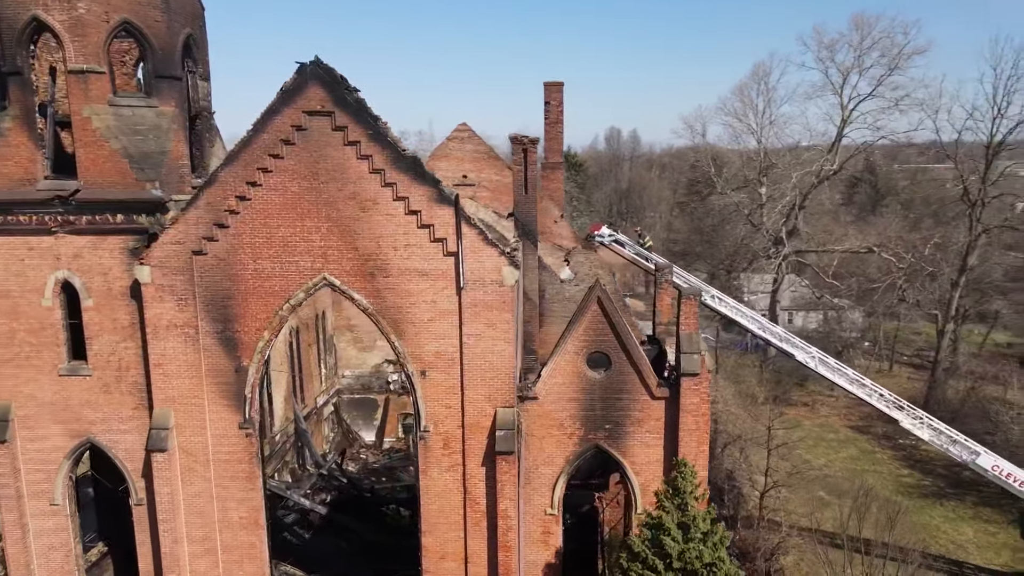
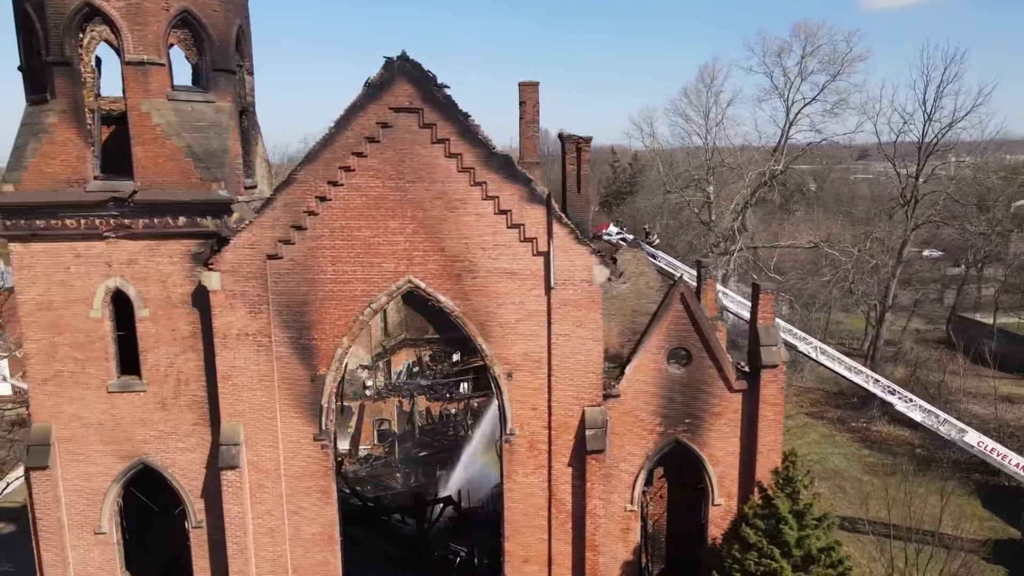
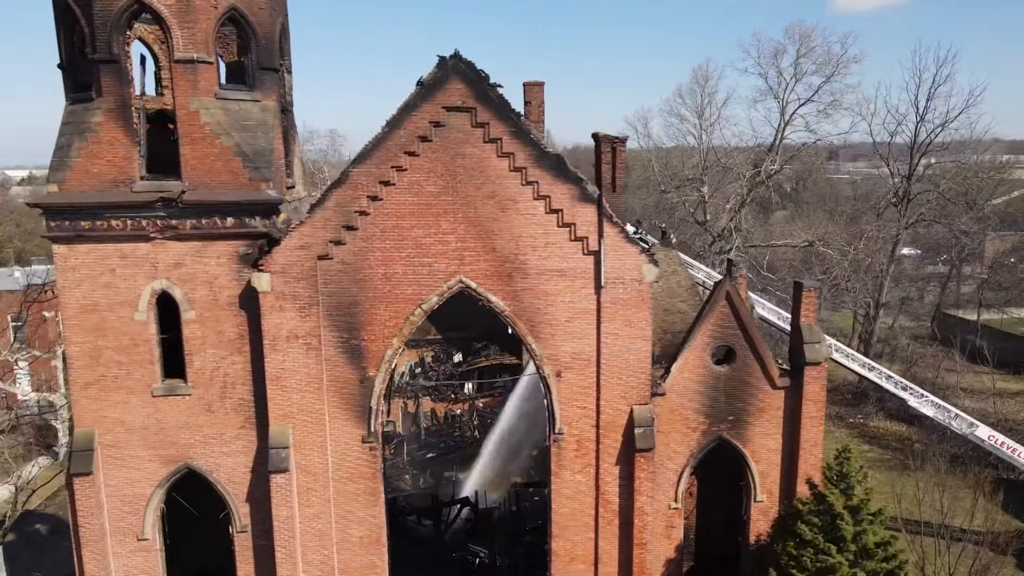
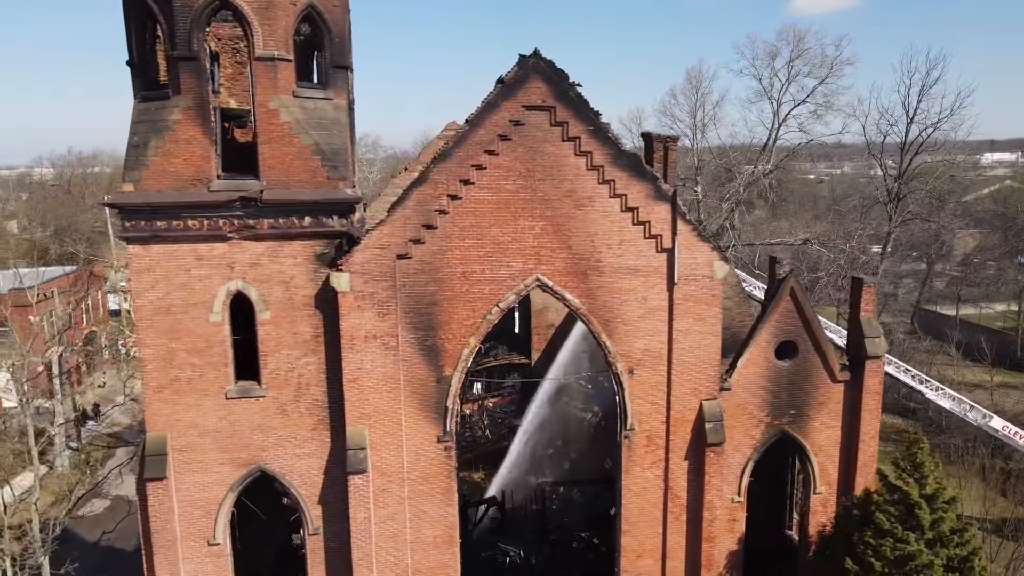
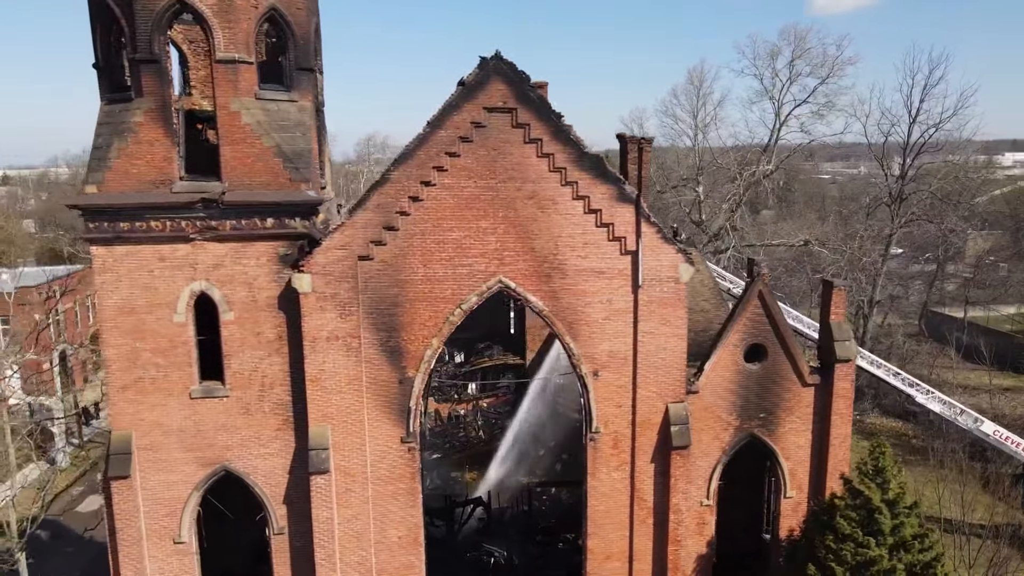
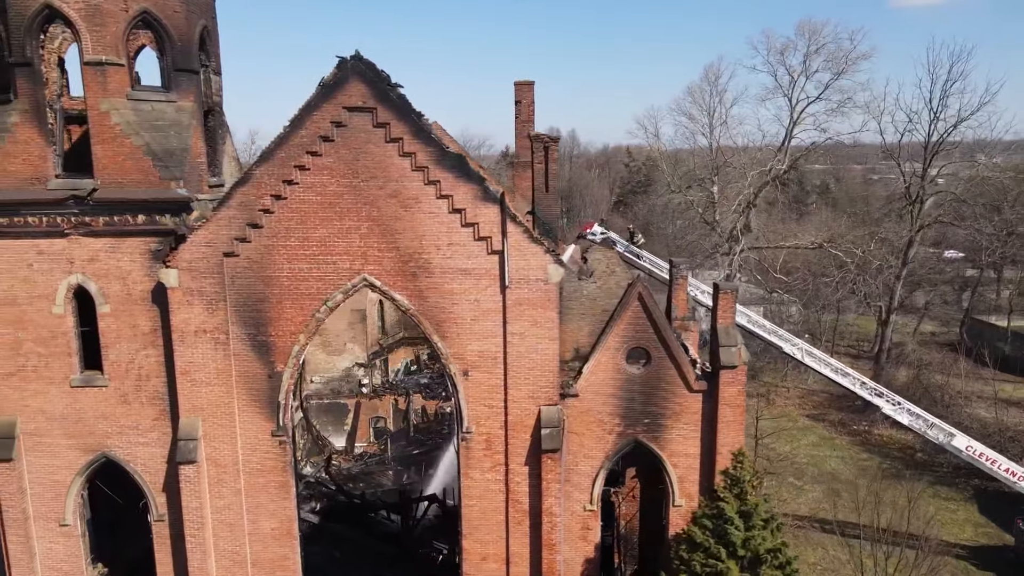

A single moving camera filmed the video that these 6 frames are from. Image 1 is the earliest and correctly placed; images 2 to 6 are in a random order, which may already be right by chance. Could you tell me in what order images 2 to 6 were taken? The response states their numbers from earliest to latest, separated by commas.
6, 2, 3, 5, 4
